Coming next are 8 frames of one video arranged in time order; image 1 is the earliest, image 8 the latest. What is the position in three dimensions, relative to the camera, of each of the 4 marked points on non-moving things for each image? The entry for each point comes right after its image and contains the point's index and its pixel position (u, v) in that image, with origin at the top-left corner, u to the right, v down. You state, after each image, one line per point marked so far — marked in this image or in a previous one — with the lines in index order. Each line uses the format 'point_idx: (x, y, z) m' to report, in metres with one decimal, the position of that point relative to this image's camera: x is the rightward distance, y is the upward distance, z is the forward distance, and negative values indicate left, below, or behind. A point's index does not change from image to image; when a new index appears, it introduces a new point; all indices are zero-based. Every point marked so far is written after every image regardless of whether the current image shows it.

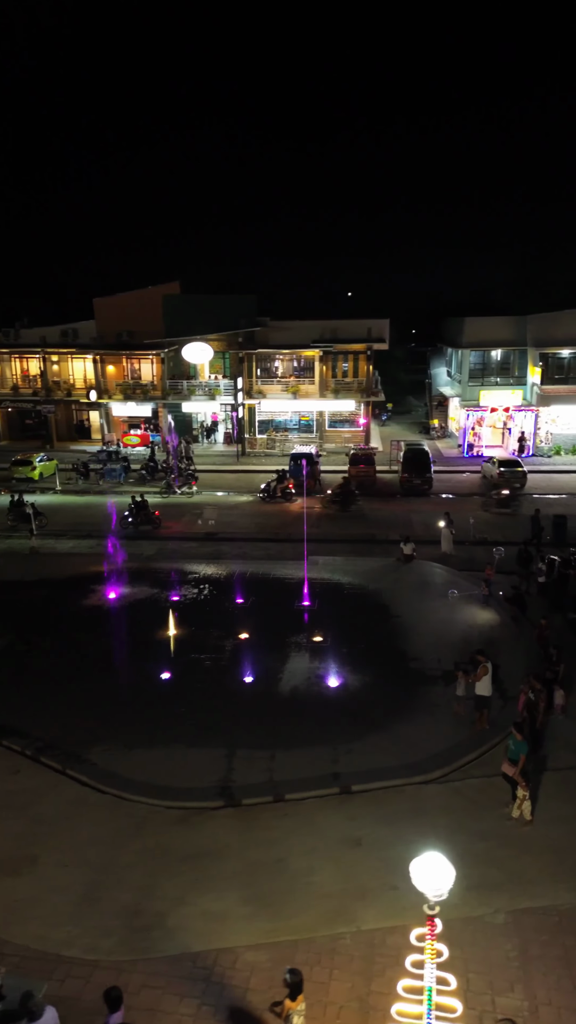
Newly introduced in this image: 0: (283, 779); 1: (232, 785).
0: (0.0, -3.8, +9.6) m
1: (-0.8, -3.8, +9.5) m
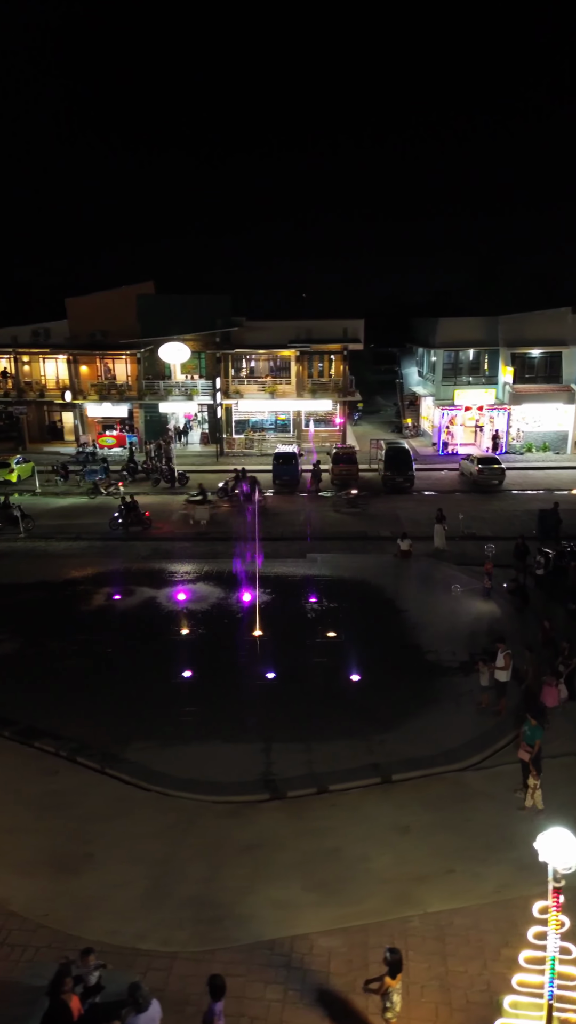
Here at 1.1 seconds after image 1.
0: (+0.5, -3.7, +9.7) m
1: (-0.2, -3.8, +9.6) m
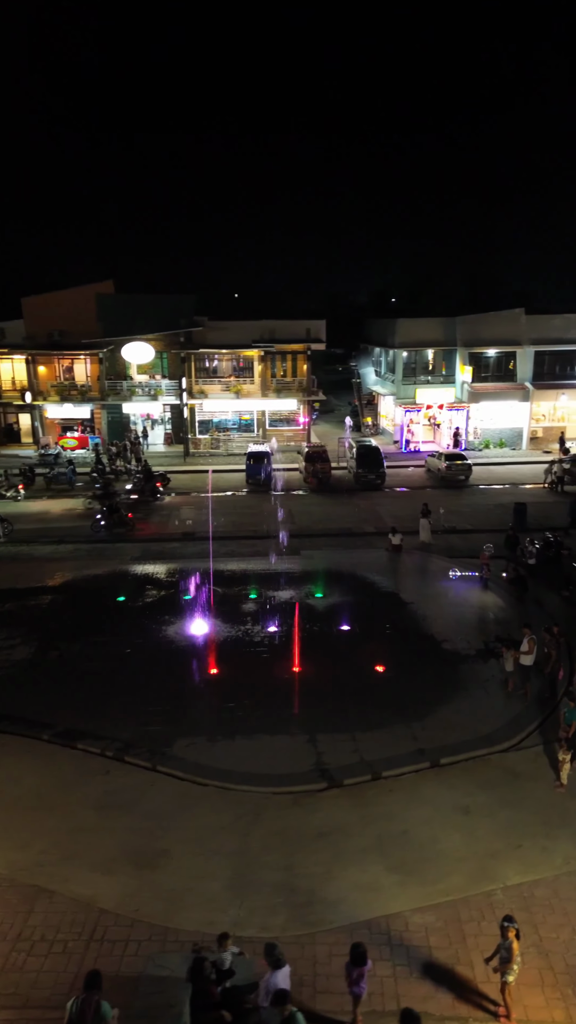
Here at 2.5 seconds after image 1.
0: (+1.3, -3.6, +10.0) m
1: (+0.6, -3.7, +9.8) m
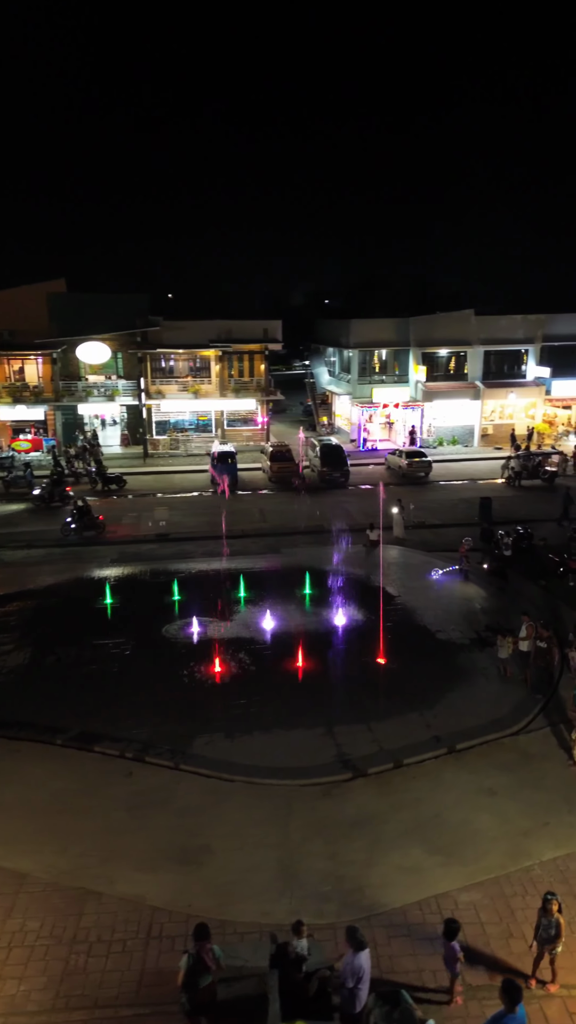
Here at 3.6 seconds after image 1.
0: (+1.6, -3.6, +10.2) m
1: (+0.9, -3.6, +9.9) m
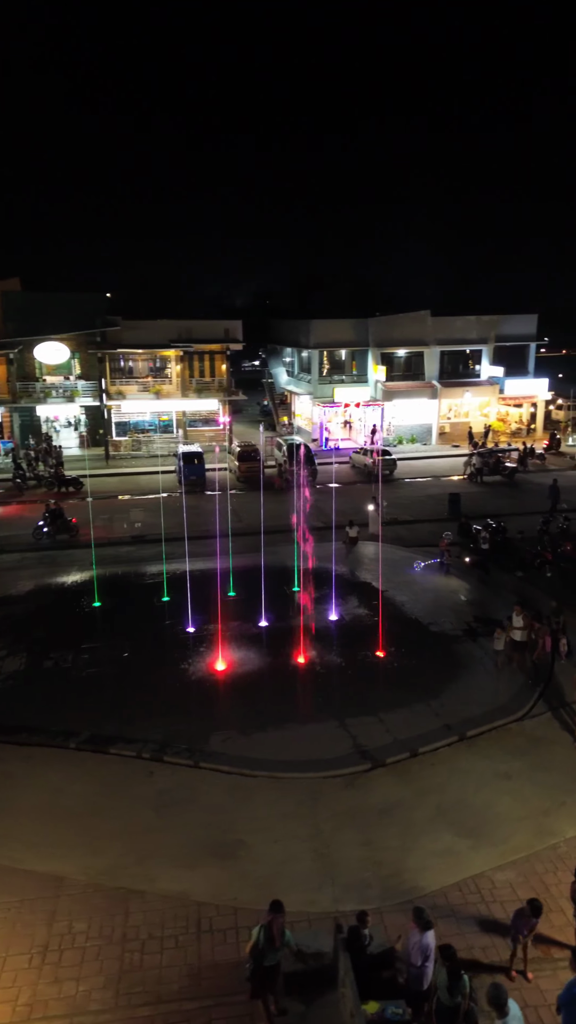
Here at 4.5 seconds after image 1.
0: (+1.8, -3.5, +10.4) m
1: (+1.2, -3.5, +10.1) m
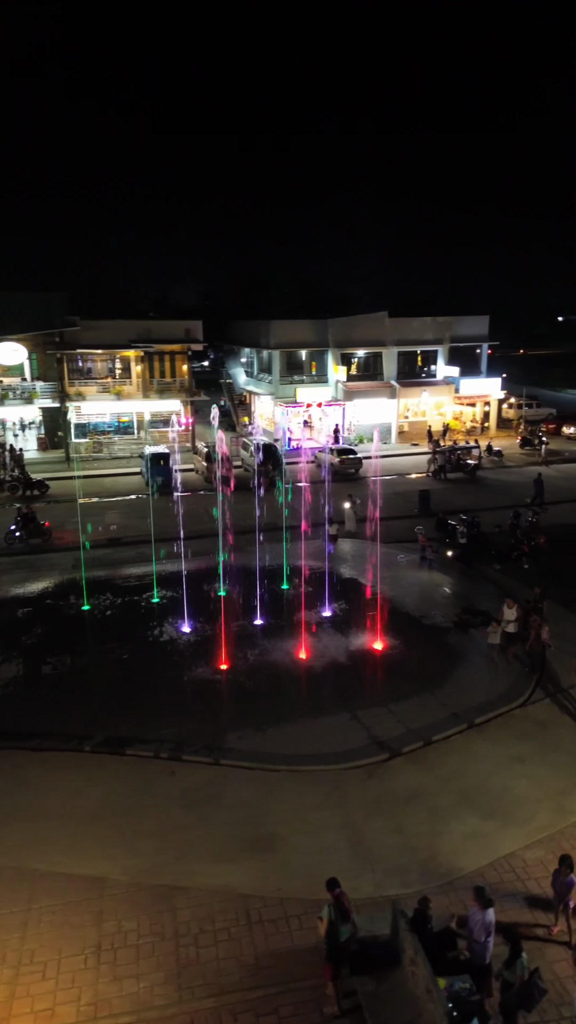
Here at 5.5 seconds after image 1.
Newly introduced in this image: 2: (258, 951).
0: (+2.1, -3.4, +10.7) m
1: (+1.4, -3.5, +10.3) m
2: (-0.3, -4.2, +6.5) m
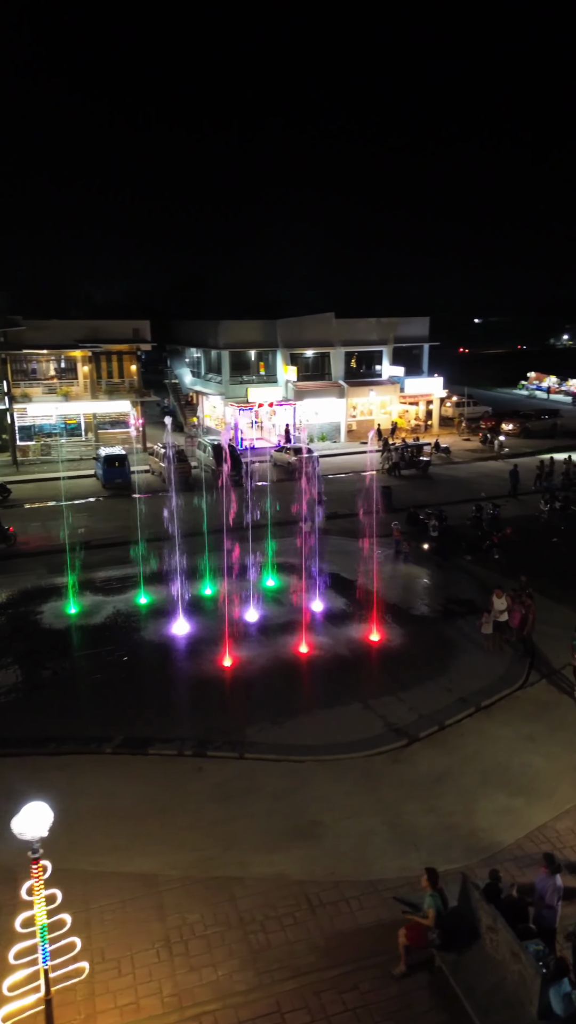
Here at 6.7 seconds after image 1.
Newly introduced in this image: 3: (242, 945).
0: (+2.3, -3.3, +11.0) m
1: (+1.7, -3.4, +10.6) m
2: (+0.4, -4.1, +6.7) m
3: (-0.4, -4.2, +6.5) m
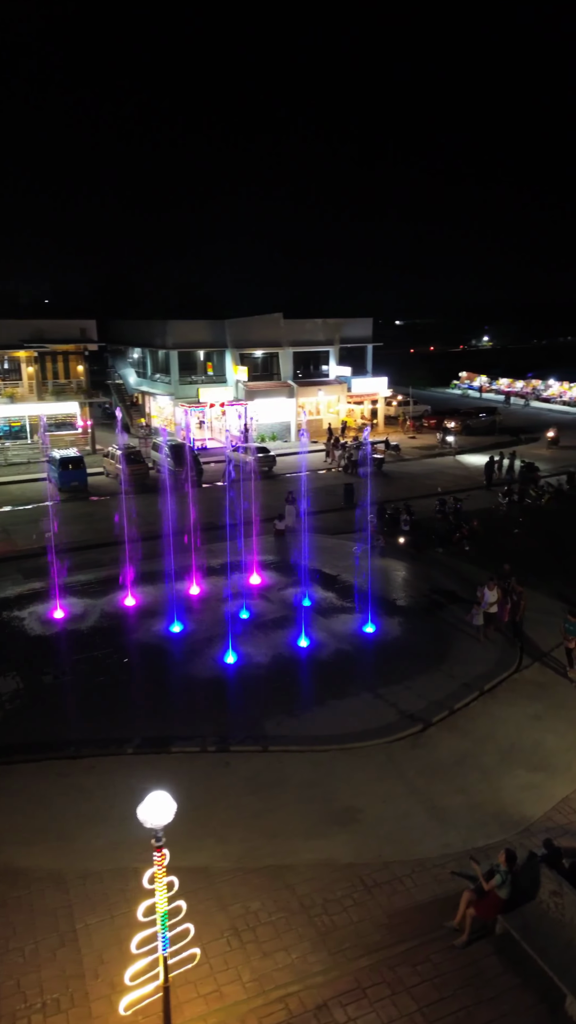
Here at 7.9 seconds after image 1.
0: (+2.5, -3.1, +11.4) m
1: (+2.0, -3.2, +10.9) m
2: (+1.0, -4.0, +6.9) m
3: (+0.2, -4.1, +6.6) m
